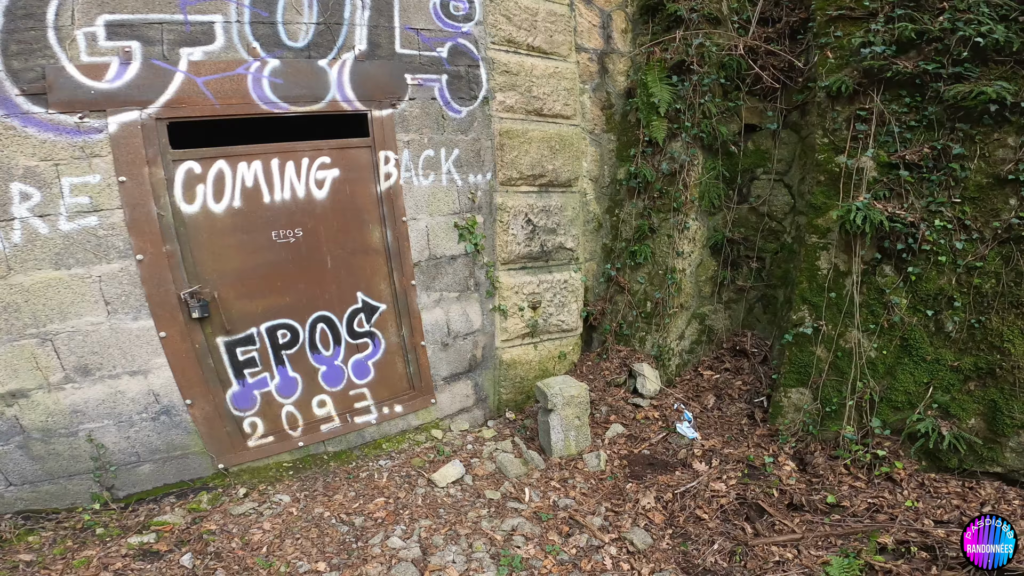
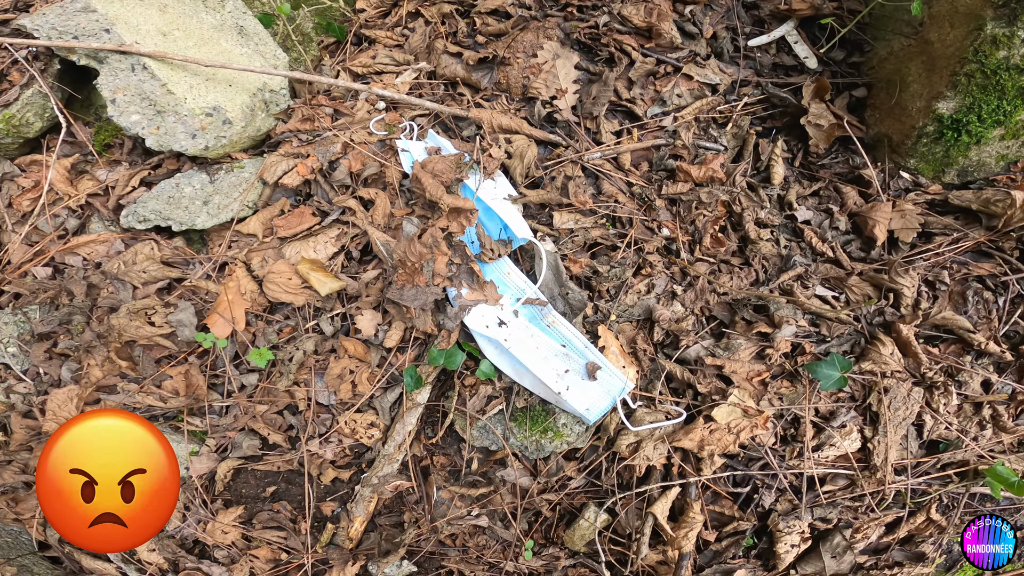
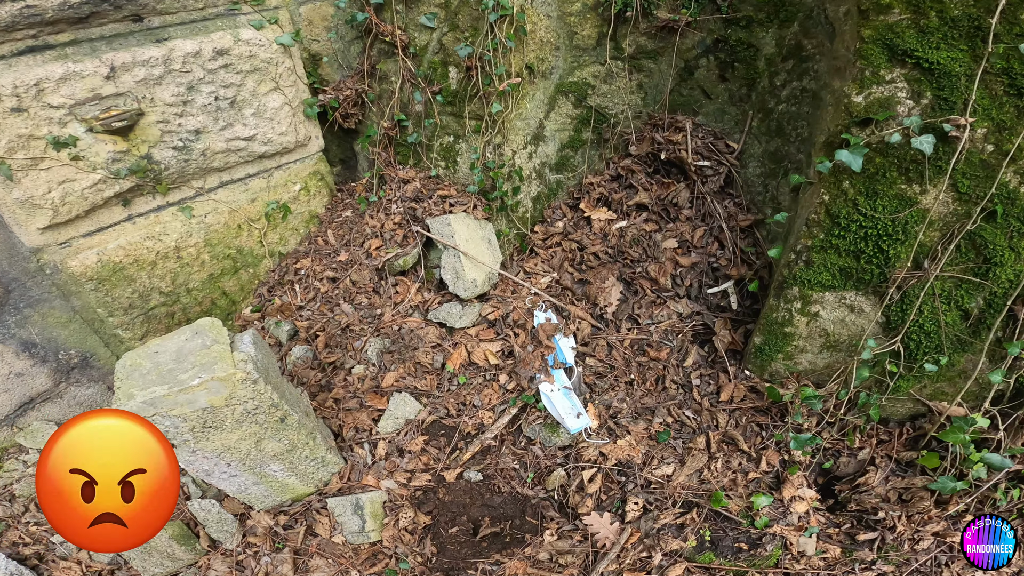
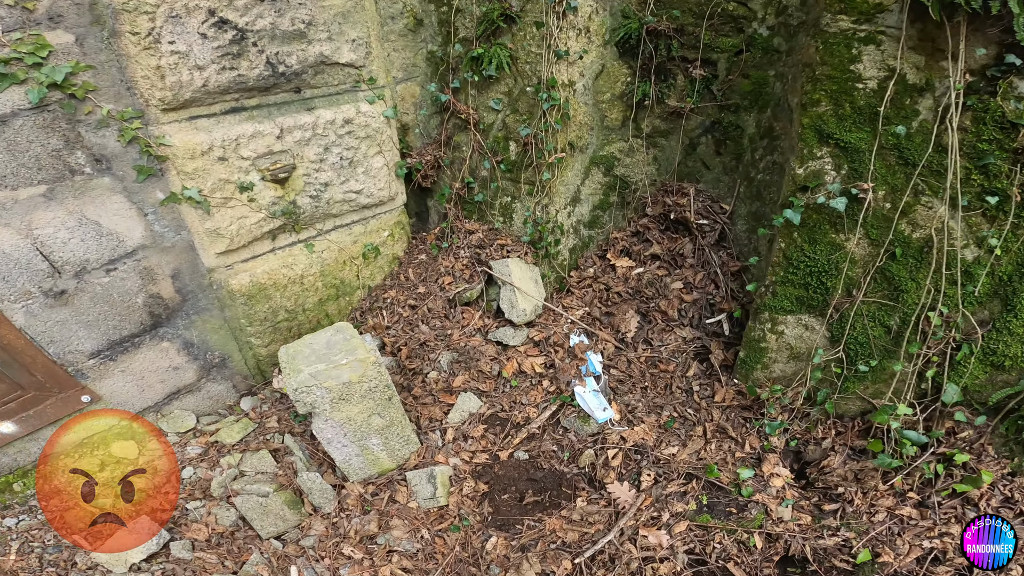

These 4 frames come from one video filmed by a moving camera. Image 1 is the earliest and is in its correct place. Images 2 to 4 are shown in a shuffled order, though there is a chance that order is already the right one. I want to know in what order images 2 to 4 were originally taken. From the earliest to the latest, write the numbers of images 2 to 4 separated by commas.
4, 3, 2
